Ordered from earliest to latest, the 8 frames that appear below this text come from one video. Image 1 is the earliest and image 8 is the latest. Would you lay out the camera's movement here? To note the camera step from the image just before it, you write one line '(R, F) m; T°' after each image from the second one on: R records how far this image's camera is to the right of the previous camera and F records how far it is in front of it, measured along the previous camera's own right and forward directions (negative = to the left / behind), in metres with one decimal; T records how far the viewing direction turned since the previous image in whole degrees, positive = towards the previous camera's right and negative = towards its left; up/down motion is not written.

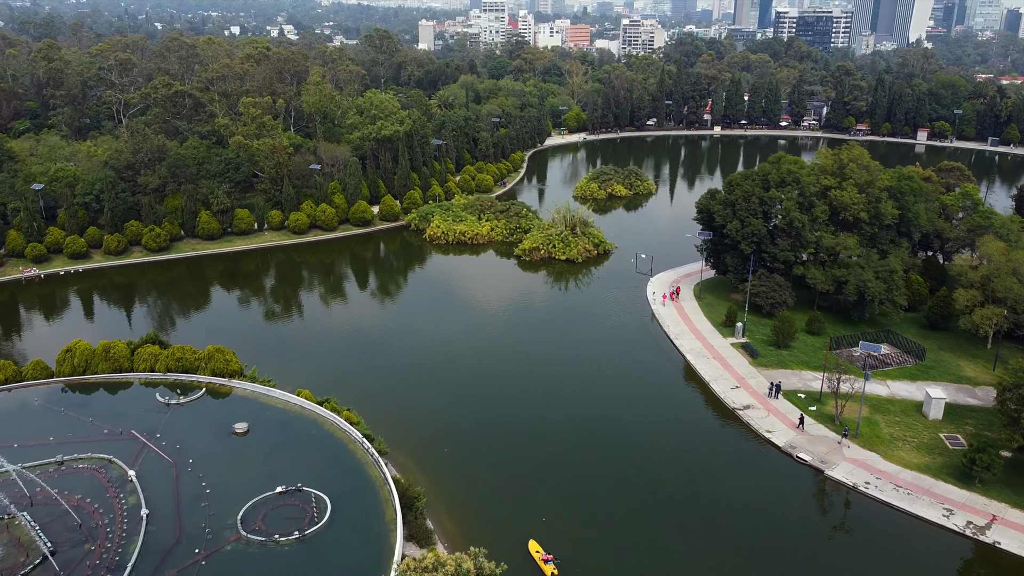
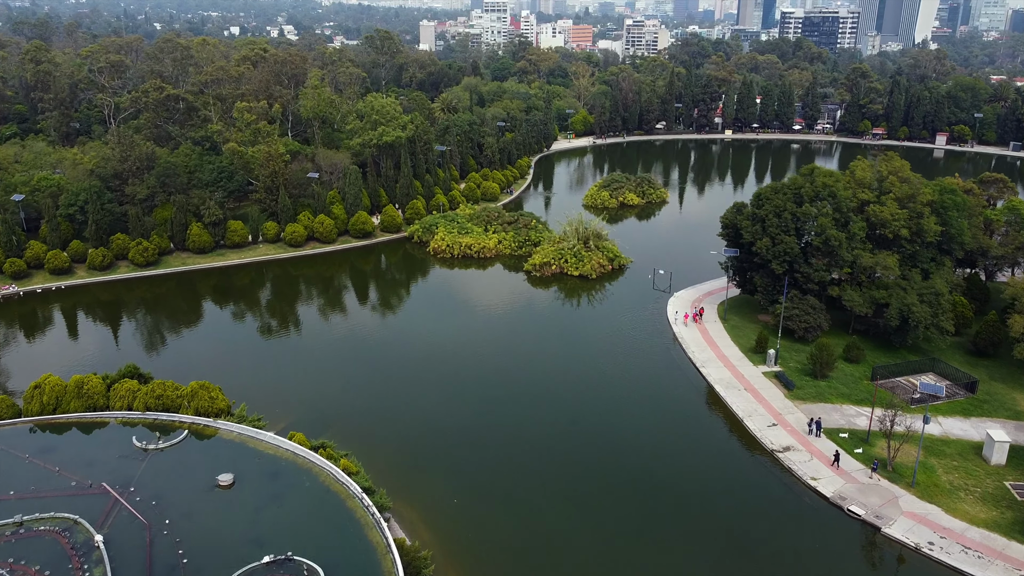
(-0.4, +2.1) m; 0°
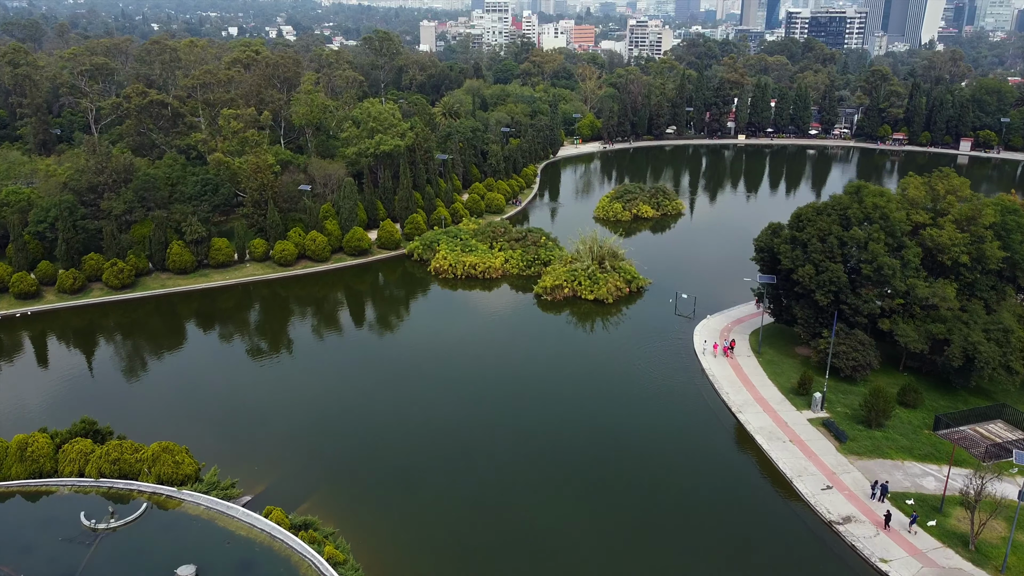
(-0.3, +2.9) m; 0°
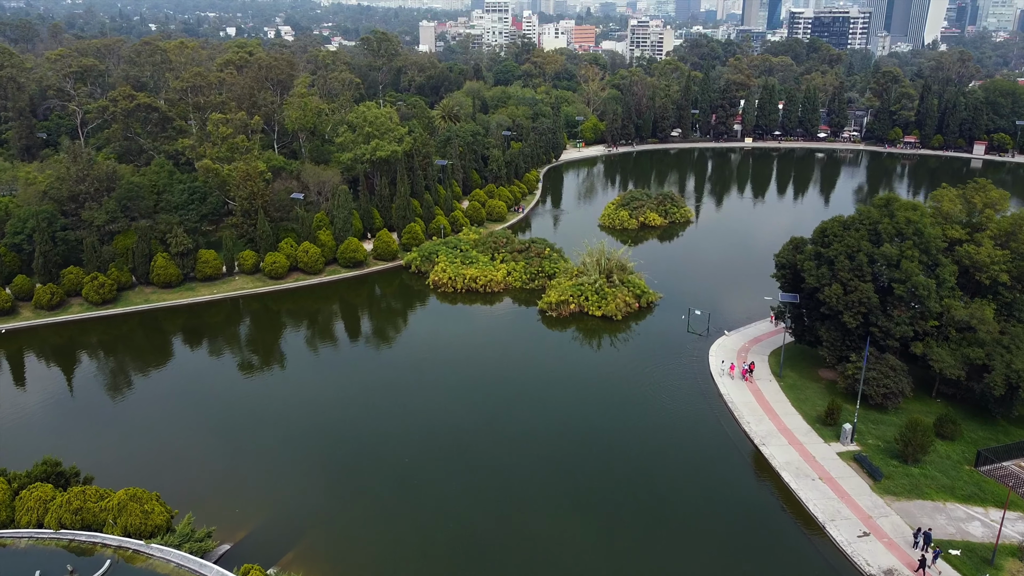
(-0.1, +1.7) m; 0°
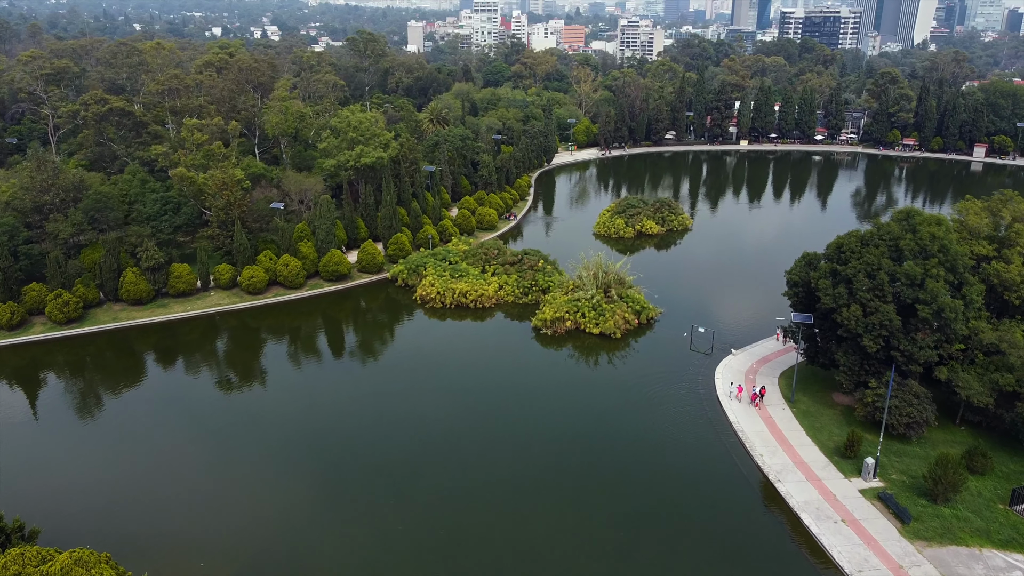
(-0.1, +1.7) m; +1°
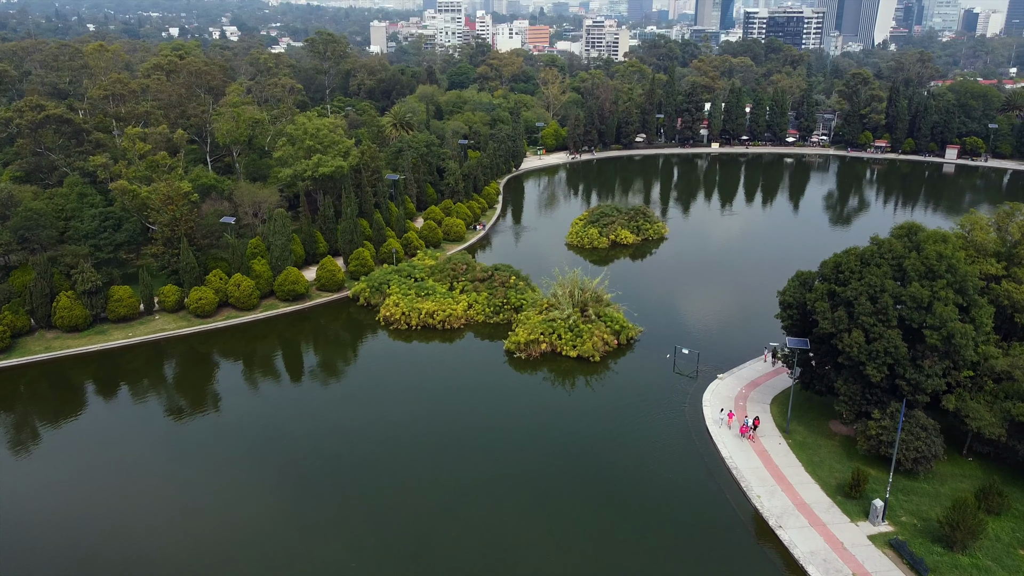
(-0.1, +1.9) m; +2°
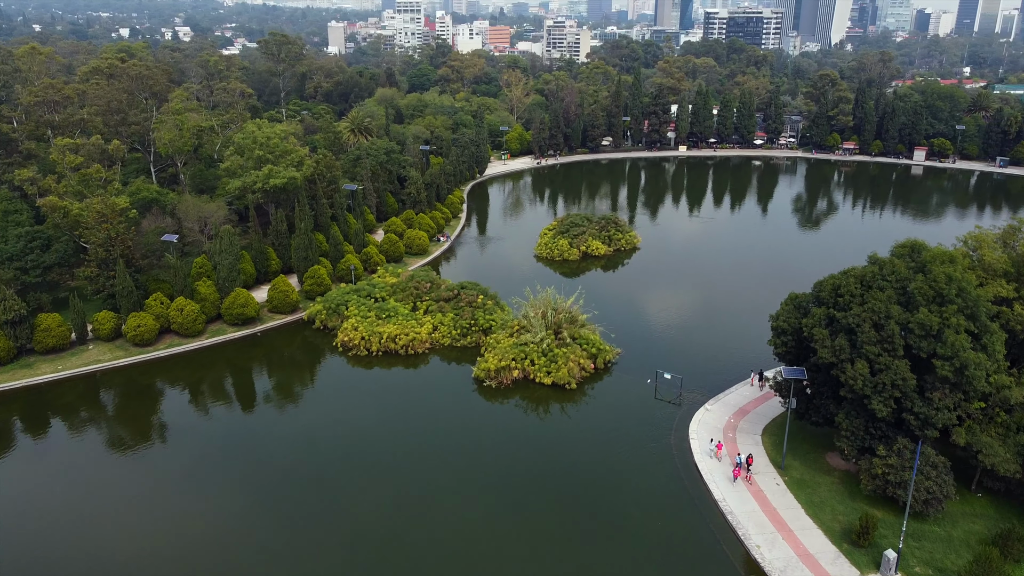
(-0.1, +1.9) m; +3°
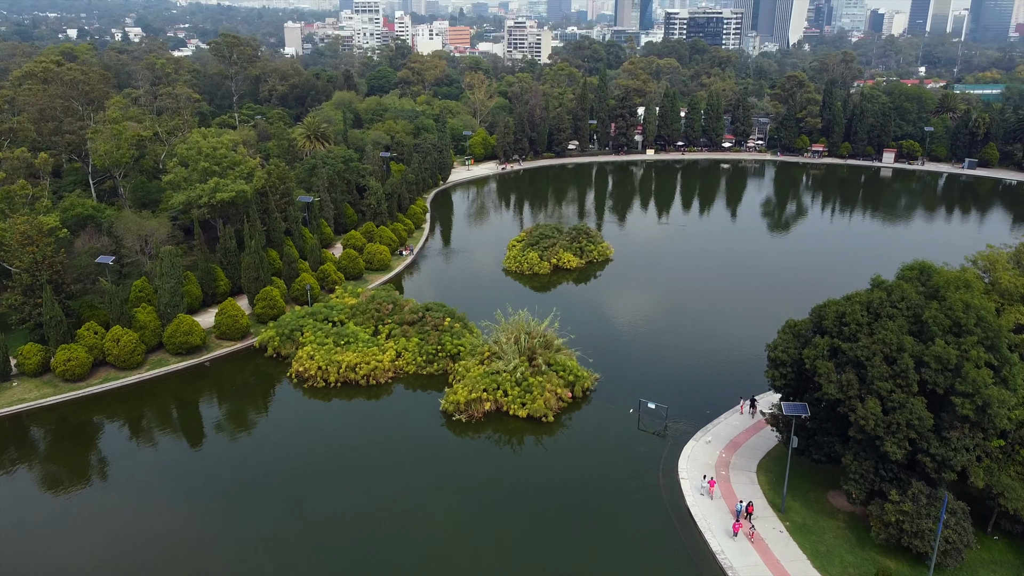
(-0.2, +1.9) m; +3°
